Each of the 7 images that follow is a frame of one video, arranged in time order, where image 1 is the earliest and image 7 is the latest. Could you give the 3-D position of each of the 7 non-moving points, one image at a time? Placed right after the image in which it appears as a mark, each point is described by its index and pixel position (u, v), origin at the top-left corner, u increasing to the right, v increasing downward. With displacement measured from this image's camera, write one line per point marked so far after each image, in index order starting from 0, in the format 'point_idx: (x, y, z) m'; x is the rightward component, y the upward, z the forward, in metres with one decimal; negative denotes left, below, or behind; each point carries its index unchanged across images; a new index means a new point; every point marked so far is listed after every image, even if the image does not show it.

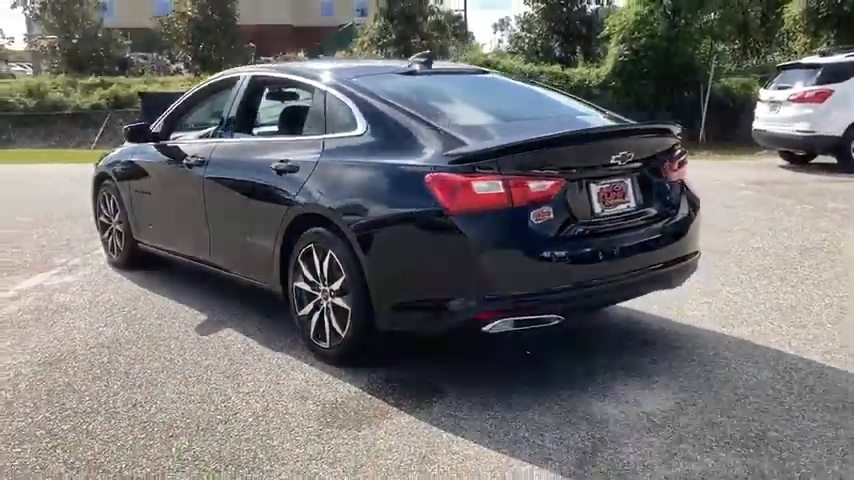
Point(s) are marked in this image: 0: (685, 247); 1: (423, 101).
0: (+1.6, 0.0, +5.1) m
1: (-0.1, +0.8, +4.7) m
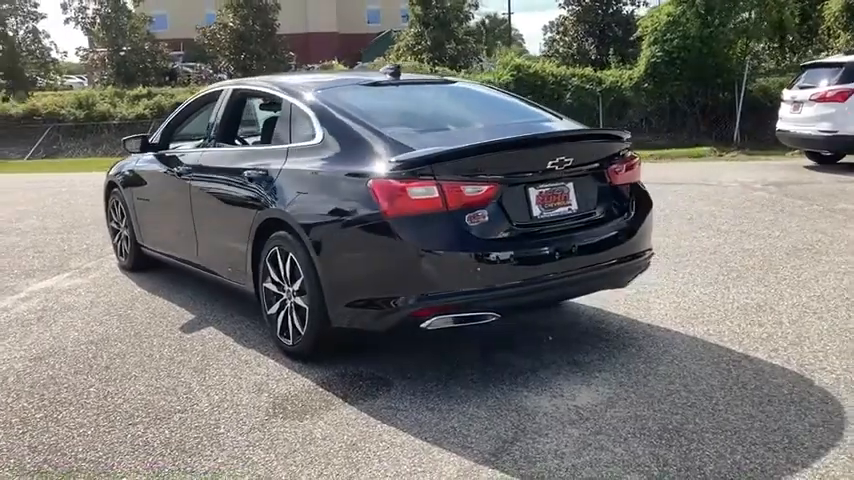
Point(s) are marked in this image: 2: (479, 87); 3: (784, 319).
0: (+1.4, 0.0, +5.2) m
1: (-0.4, +0.8, +5.0) m
2: (+0.2, +1.2, +6.0) m
3: (+2.4, -0.5, +5.4) m
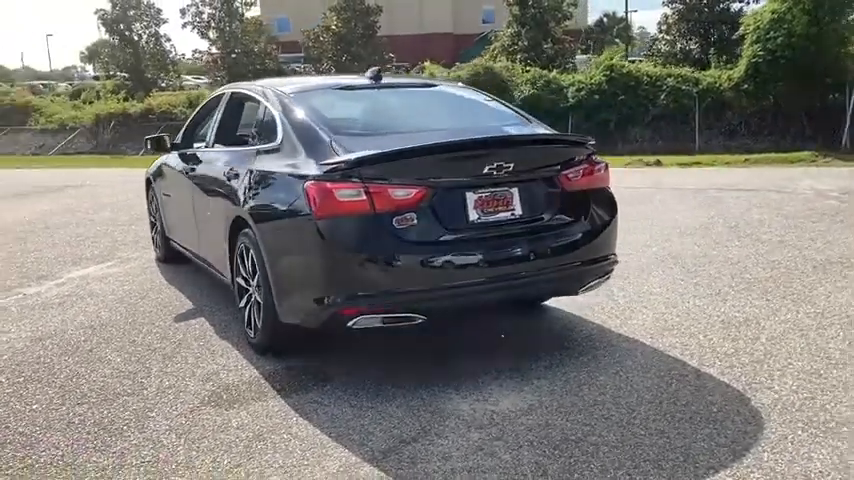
0: (+1.1, 0.0, +5.1) m
1: (-0.6, +0.8, +5.2) m
2: (+0.1, +1.1, +6.1) m
3: (+2.2, -0.6, +5.1) m
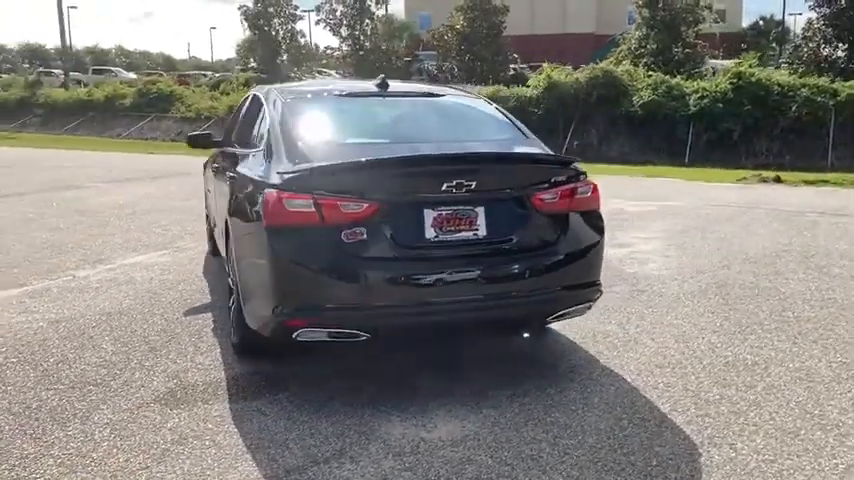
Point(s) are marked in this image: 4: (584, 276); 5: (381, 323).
0: (+1.0, -0.2, +4.8) m
1: (-0.7, +0.7, +5.1) m
2: (+0.2, +1.0, +5.9) m
3: (+1.9, -0.8, +4.7) m
4: (+1.0, -0.2, +4.8) m
5: (-0.2, -0.4, +4.3) m
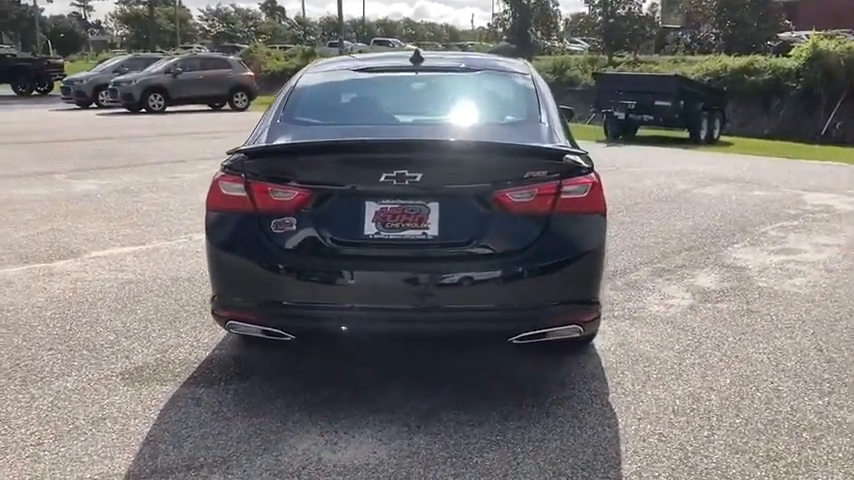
0: (+0.8, -0.2, +4.0) m
1: (-0.6, +0.8, +4.8) m
2: (+0.6, +1.1, +5.2) m
3: (+1.6, -1.0, +3.5) m
4: (+0.8, -0.2, +4.0) m
5: (-0.5, -0.4, +3.9) m
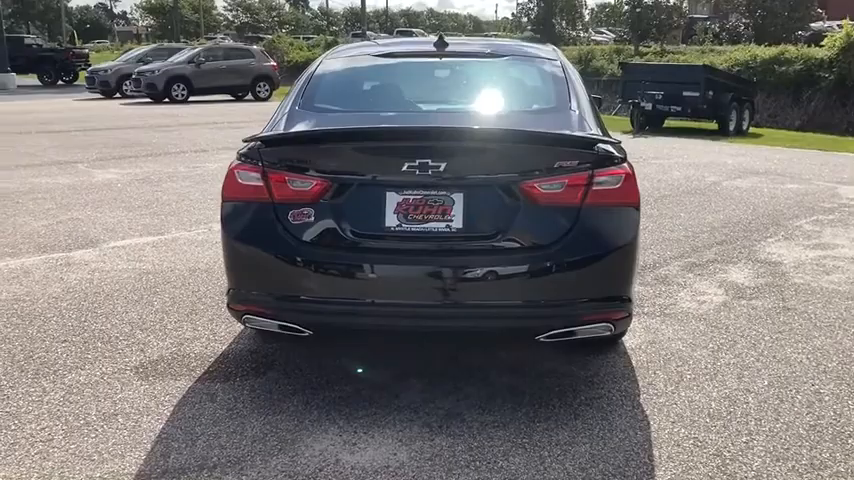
0: (+0.9, -0.2, +3.8) m
1: (-0.4, +0.9, +4.6) m
2: (+0.7, +1.1, +5.0) m
3: (+1.7, -0.9, +3.3) m
4: (+0.9, -0.2, +3.8) m
5: (-0.4, -0.4, +3.7) m
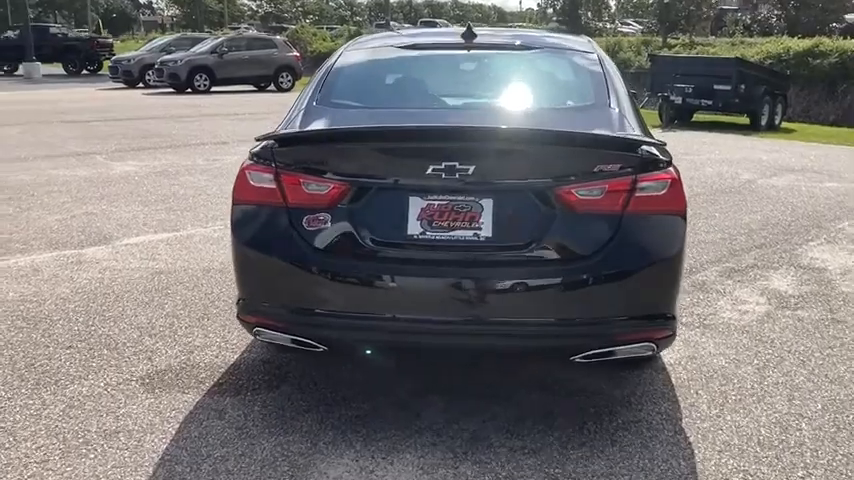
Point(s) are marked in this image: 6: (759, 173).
0: (+1.0, -0.3, +3.5) m
1: (-0.3, +0.8, +4.3) m
2: (+0.9, +1.1, +4.7) m
3: (+1.8, -1.0, +3.0) m
4: (+1.0, -0.3, +3.5) m
5: (-0.3, -0.4, +3.4) m
6: (+4.6, +0.9, +11.0) m
